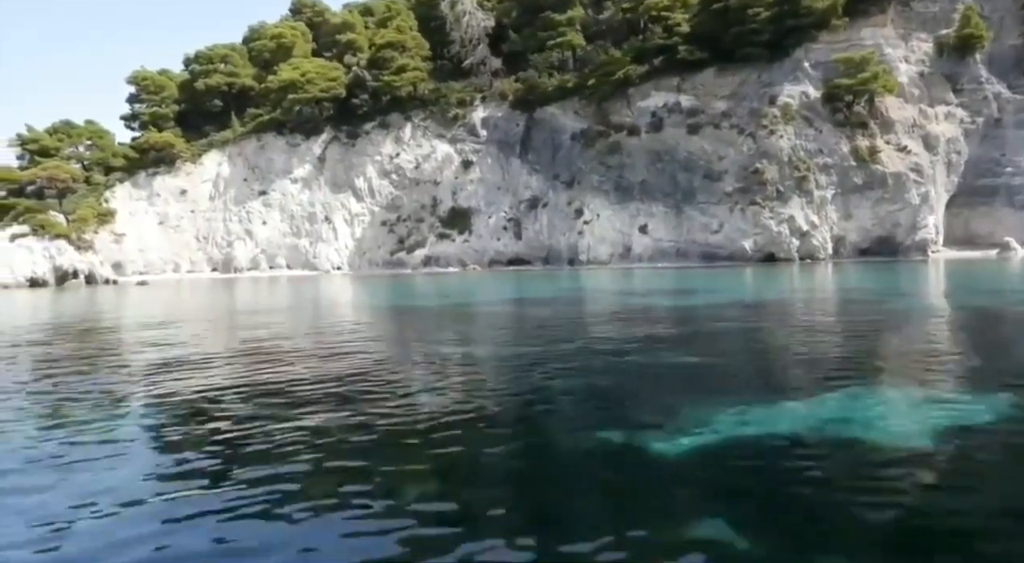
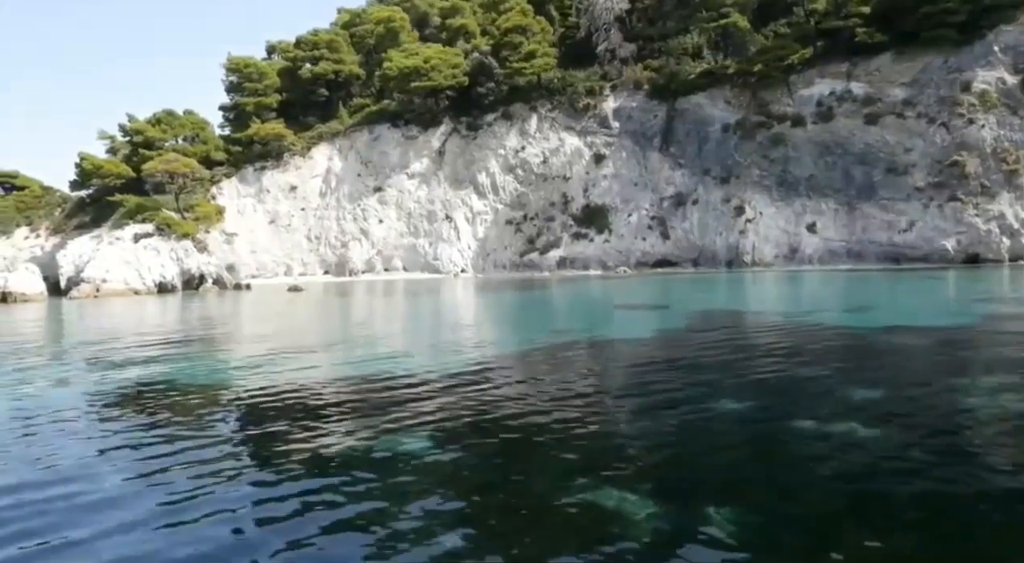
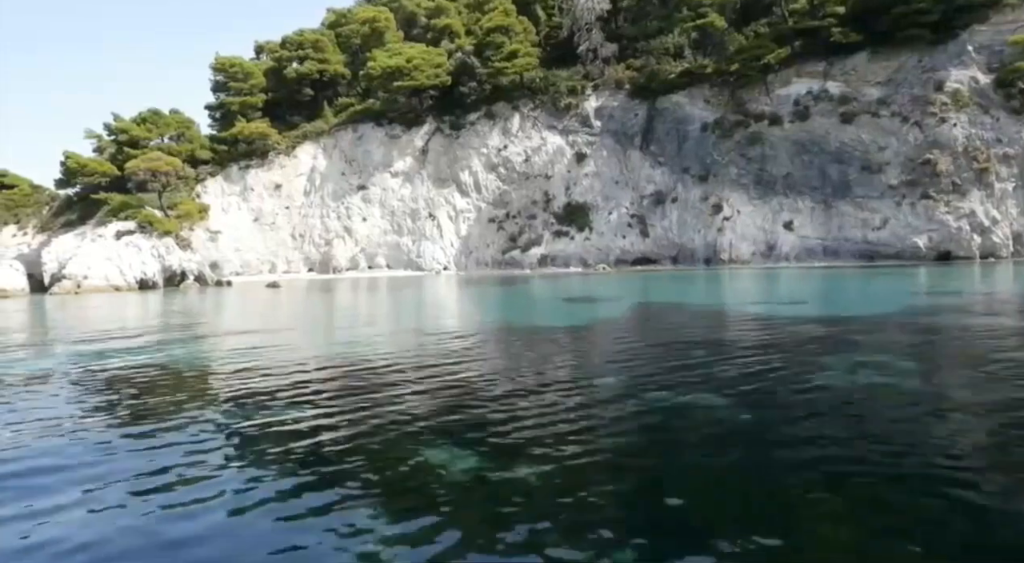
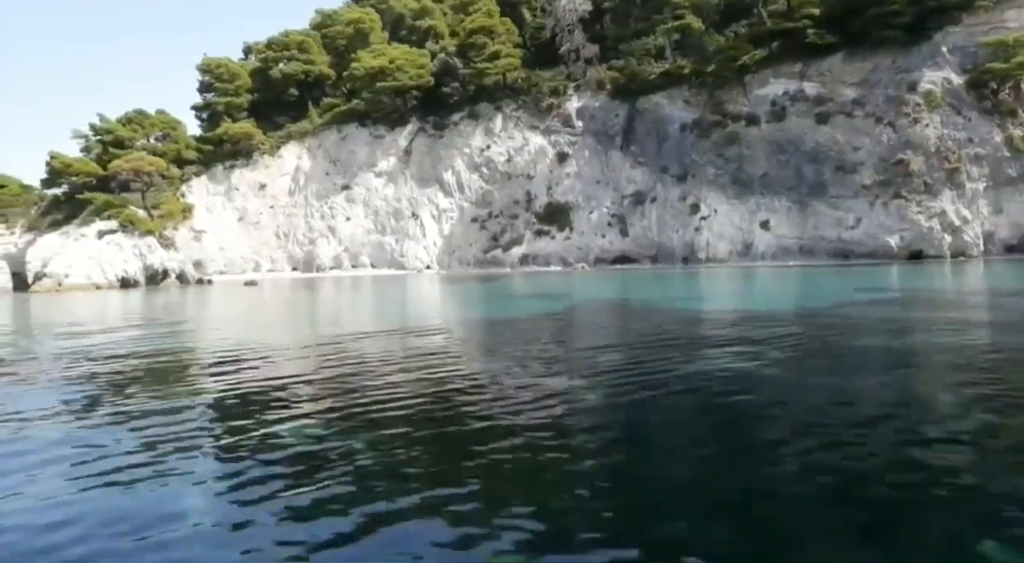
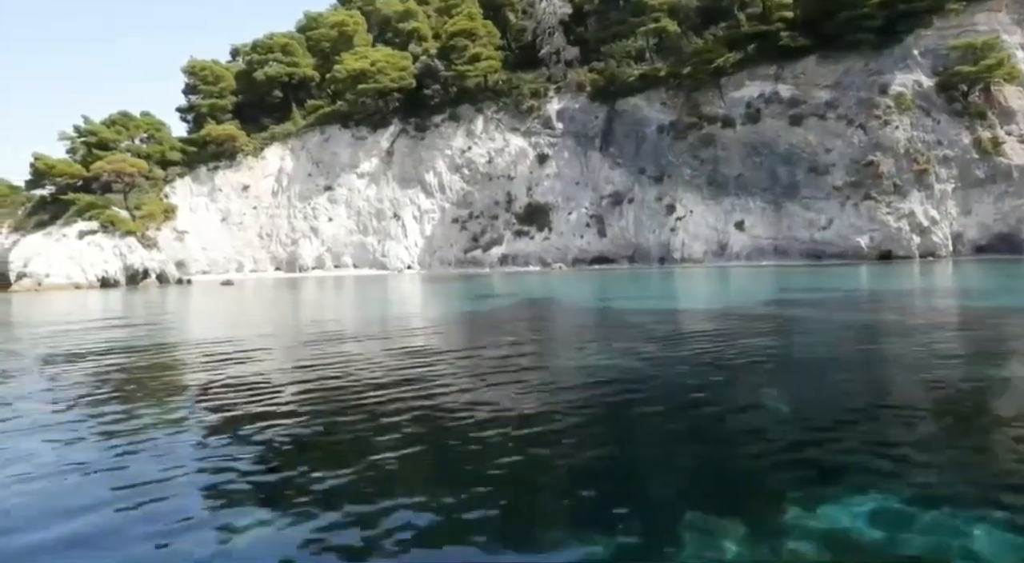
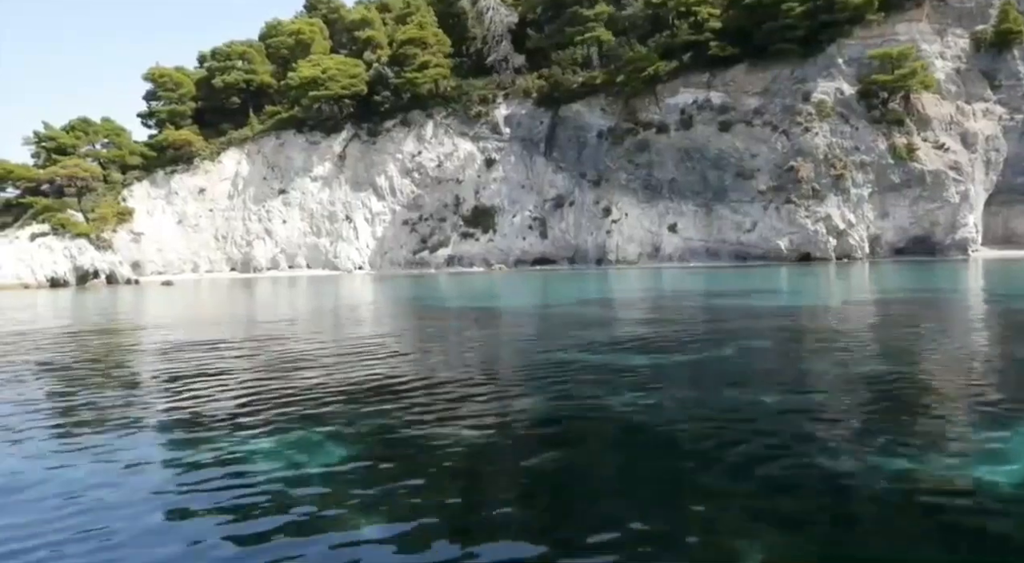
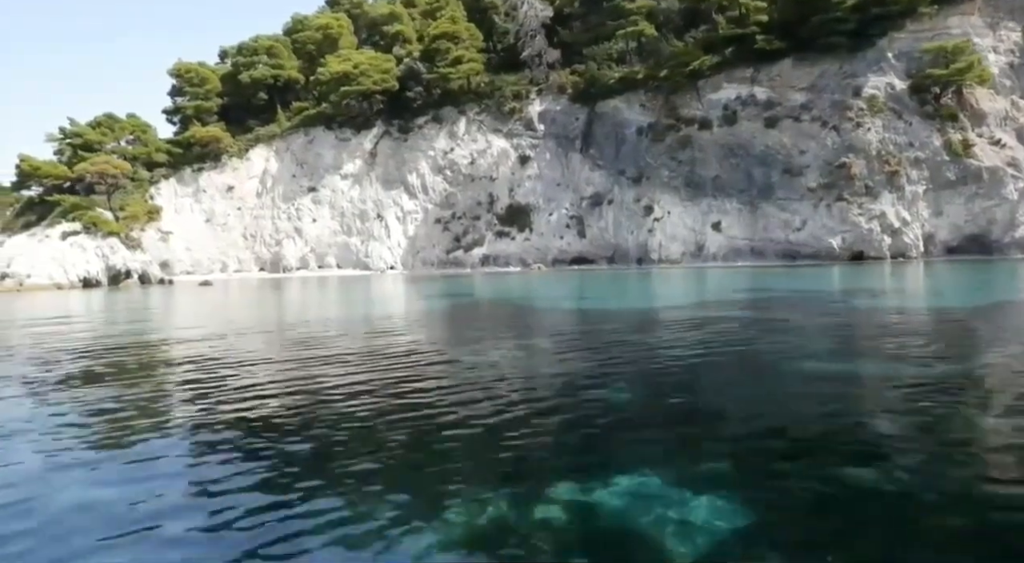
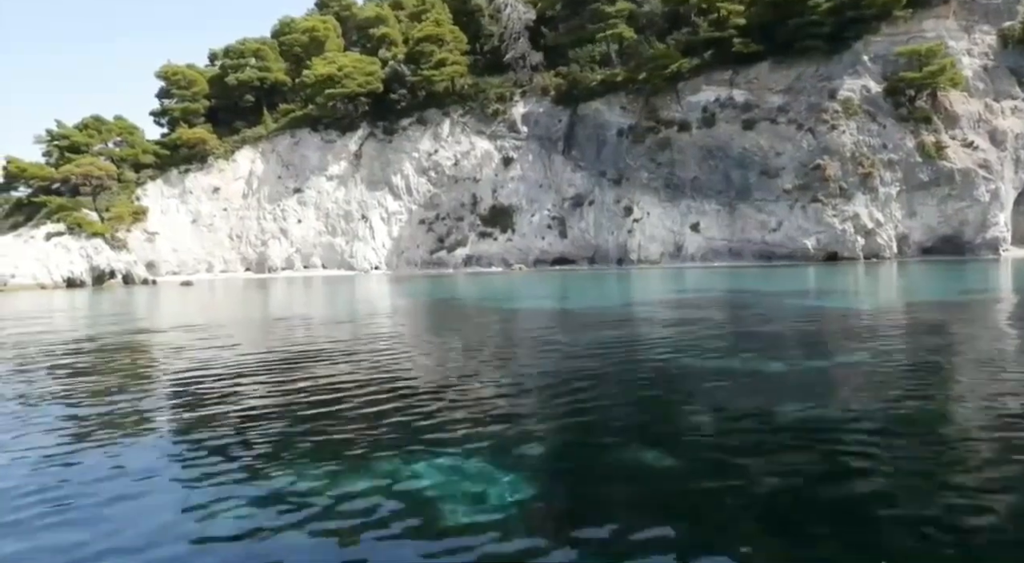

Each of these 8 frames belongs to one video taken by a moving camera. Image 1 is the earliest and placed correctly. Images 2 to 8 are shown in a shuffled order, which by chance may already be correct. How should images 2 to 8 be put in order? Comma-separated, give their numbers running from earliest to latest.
6, 8, 7, 5, 4, 3, 2
